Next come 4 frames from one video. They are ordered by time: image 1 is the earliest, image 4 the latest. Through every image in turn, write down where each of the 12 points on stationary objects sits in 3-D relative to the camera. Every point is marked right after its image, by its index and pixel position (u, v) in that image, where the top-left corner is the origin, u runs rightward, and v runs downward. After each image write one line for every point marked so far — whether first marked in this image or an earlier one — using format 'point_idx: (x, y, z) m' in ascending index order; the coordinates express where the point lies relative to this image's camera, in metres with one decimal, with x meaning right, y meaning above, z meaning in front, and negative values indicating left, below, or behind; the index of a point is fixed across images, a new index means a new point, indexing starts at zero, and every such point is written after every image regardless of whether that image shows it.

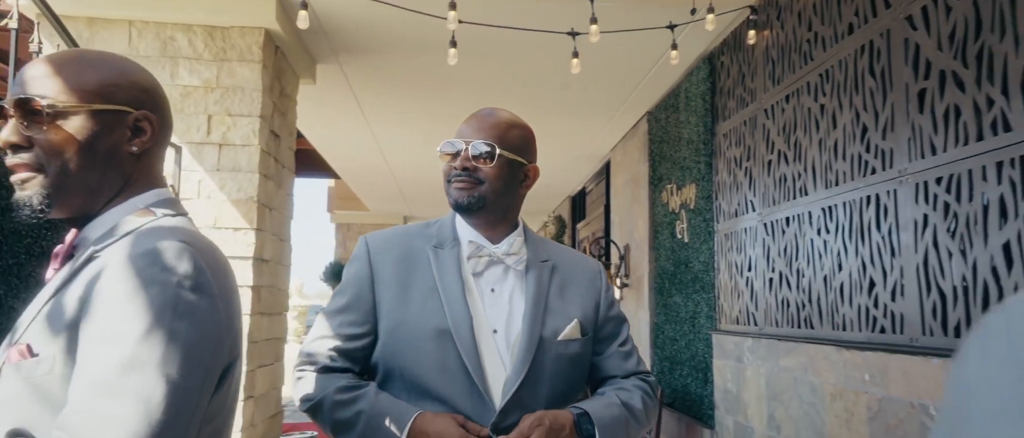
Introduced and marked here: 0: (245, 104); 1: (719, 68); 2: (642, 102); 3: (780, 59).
0: (-1.7, +0.8, +4.2) m
1: (+1.6, +1.1, +4.9) m
2: (+1.2, +1.1, +6.2) m
3: (+1.6, +1.0, +4.0) m
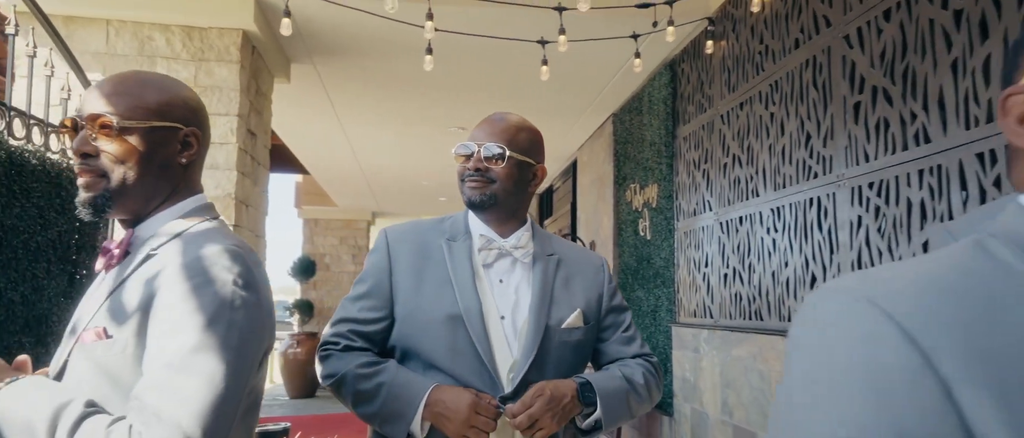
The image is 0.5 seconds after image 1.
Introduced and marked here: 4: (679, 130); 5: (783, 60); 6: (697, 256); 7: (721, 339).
0: (-1.9, +0.8, +4.3) m
1: (+1.3, +1.2, +5.2) m
2: (+0.9, +1.1, +6.4) m
3: (+1.5, +1.0, +4.2) m
4: (+1.3, +0.7, +5.2) m
5: (+1.5, +0.9, +3.6) m
6: (+1.4, -0.3, +4.8) m
7: (+1.4, -0.8, +4.2) m
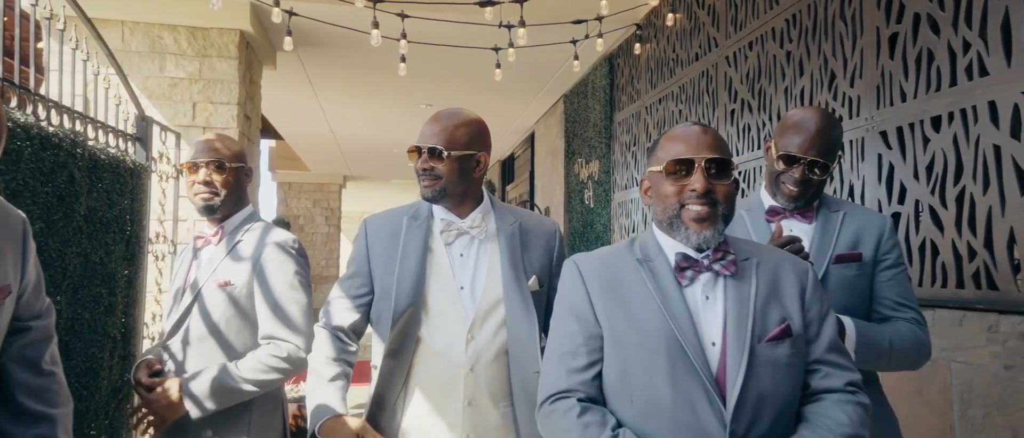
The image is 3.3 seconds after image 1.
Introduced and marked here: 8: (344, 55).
0: (-2.3, +1.0, +5.1) m
1: (+1.0, +1.4, +6.0) m
2: (+0.5, +1.5, +7.3) m
3: (+1.1, +1.2, +5.1) m
4: (+1.0, +1.0, +6.1) m
5: (+1.2, +1.1, +4.5) m
6: (+1.0, 0.0, +5.8) m
7: (+1.0, -0.6, +5.2) m
8: (-1.6, +1.6, +6.1) m
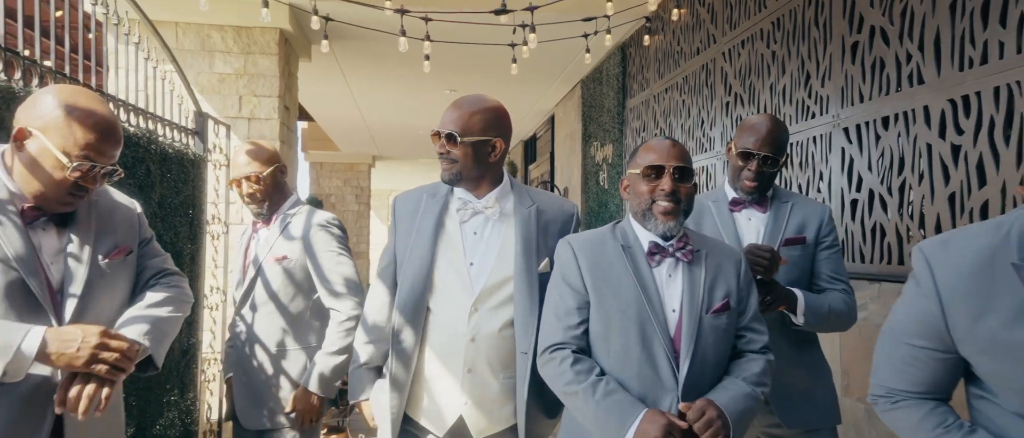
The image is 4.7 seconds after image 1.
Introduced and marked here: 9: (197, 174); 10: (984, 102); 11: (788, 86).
0: (-2.1, +1.1, +5.6) m
1: (+1.1, +1.6, +6.4) m
2: (+0.7, +1.7, +7.6) m
3: (+1.3, +1.3, +5.5) m
4: (+1.2, +1.2, +6.5) m
5: (+1.3, +1.2, +4.9) m
6: (+1.2, +0.2, +6.2) m
7: (+1.2, -0.4, +5.6) m
8: (-1.4, +1.7, +6.6) m
9: (-2.1, +0.3, +4.3) m
10: (+1.6, +0.4, +2.3) m
11: (+1.5, +0.7, +3.5) m
